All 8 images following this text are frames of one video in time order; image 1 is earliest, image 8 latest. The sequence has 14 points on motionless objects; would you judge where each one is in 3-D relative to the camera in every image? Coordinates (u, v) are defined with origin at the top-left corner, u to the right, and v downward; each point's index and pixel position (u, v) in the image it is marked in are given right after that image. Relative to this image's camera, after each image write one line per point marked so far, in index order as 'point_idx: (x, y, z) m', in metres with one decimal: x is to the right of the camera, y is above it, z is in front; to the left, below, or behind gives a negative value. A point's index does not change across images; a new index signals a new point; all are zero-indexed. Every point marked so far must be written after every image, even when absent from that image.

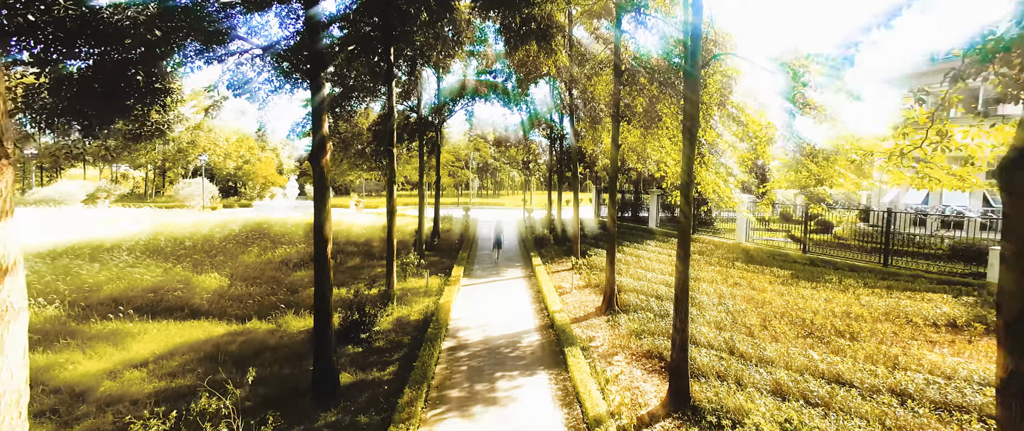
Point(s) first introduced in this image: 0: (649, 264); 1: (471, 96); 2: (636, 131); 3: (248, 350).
0: (+4.1, -1.5, +13.1) m
1: (-1.6, +4.4, +16.6) m
2: (+3.2, +2.1, +11.3) m
3: (-3.8, -1.9, +6.4) m
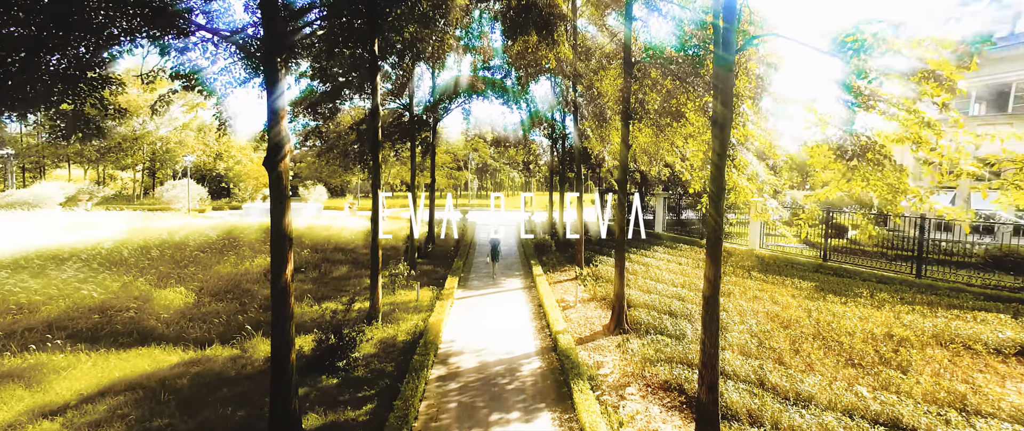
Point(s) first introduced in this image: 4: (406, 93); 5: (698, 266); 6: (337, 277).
0: (+4.0, -1.7, +12.2) m
1: (-1.6, +4.3, +15.7) m
2: (+3.2, +2.0, +10.4) m
3: (-3.9, -2.1, +5.5) m
4: (-3.3, +3.9, +14.1) m
5: (+5.6, -1.6, +13.3) m
6: (-4.5, -1.6, +11.4) m
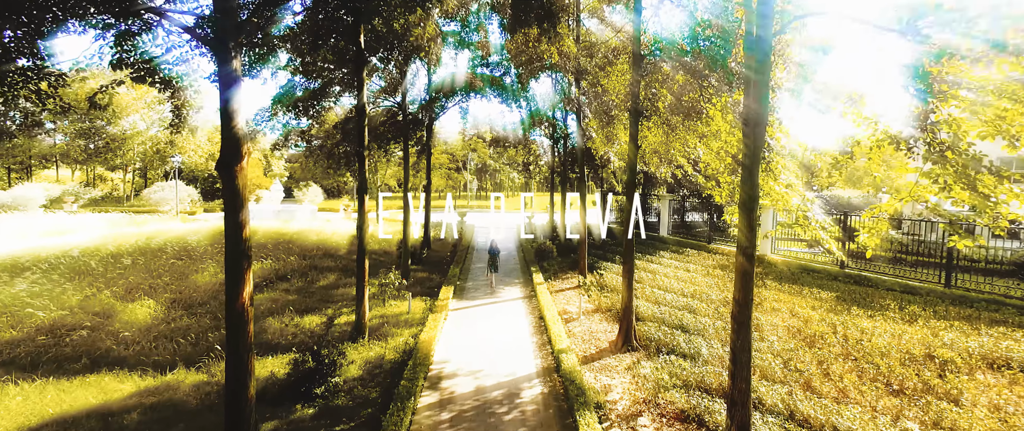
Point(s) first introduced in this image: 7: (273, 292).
0: (+4.0, -1.8, +11.5) m
1: (-1.6, +4.2, +15.0) m
2: (+3.1, +1.9, +9.7) m
3: (-3.9, -2.2, +4.8) m
4: (-3.4, +3.8, +13.4) m
5: (+5.6, -1.7, +12.6) m
6: (-4.5, -1.7, +10.7) m
7: (-5.3, -1.7, +9.9) m
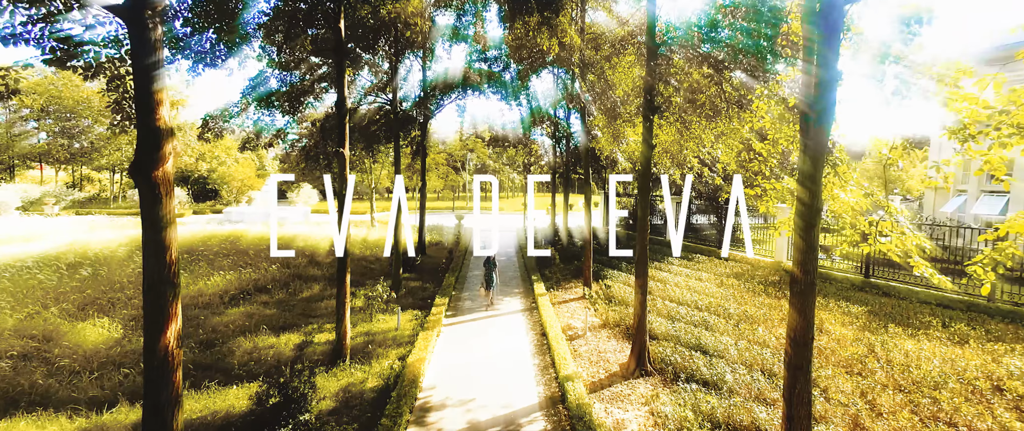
0: (+4.0, -1.9, +10.6) m
1: (-1.6, +4.0, +14.1) m
2: (+3.1, +1.7, +8.8) m
3: (-3.9, -2.3, +3.9) m
4: (-3.4, +3.7, +12.5) m
5: (+5.5, -1.8, +11.8) m
6: (-4.5, -1.8, +9.8) m
7: (-5.3, -1.8, +9.0) m
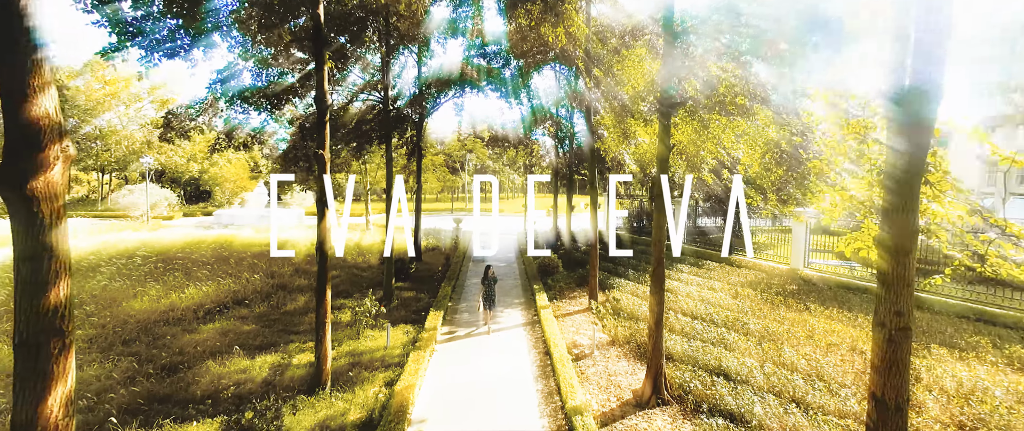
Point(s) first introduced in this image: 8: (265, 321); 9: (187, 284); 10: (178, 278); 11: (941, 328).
0: (+4.0, -2.1, +9.8) m
1: (-1.6, +3.9, +13.4) m
2: (+3.1, +1.6, +8.0) m
3: (-3.9, -2.5, +3.1) m
4: (-3.4, +3.5, +11.7) m
5: (+5.6, -2.0, +11.0) m
6: (-4.5, -1.9, +9.0) m
7: (-5.3, -1.9, +8.3) m
8: (-4.8, -2.0, +8.5) m
9: (-6.7, -1.4, +9.1) m
10: (-7.0, -1.3, +9.3) m
11: (+7.5, -2.0, +7.8) m
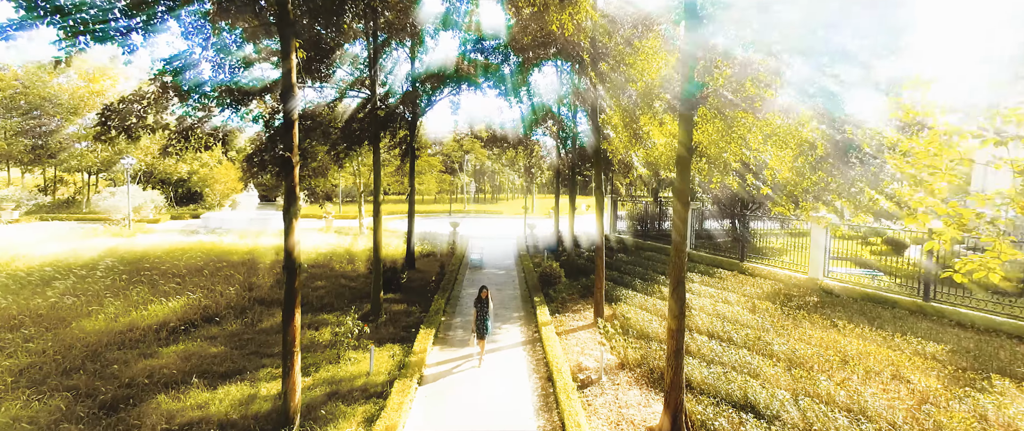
0: (+4.0, -2.2, +8.9) m
1: (-1.7, +3.8, +12.5) m
2: (+3.1, +1.5, +7.2) m
3: (-3.9, -2.6, +2.3) m
4: (-3.4, +3.4, +10.9) m
5: (+5.5, -2.1, +10.1) m
6: (-4.5, -2.1, +8.2) m
7: (-5.3, -2.1, +7.4) m
8: (-4.8, -2.2, +7.7) m
9: (-6.8, -1.6, +8.3) m
10: (-7.0, -1.5, +8.4) m
11: (+7.4, -2.1, +6.9) m
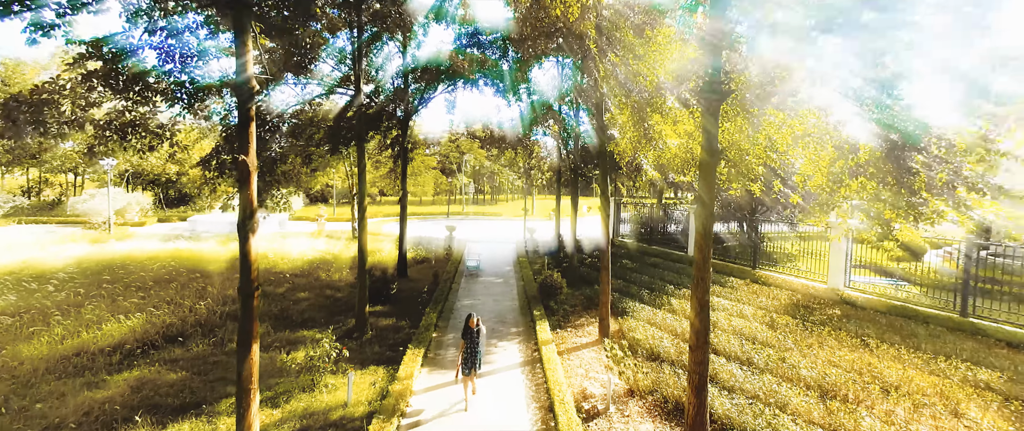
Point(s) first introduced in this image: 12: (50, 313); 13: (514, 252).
0: (+3.9, -2.3, +8.1) m
1: (-1.7, +3.6, +11.7) m
2: (+3.0, +1.3, +6.3) m
3: (-4.0, -2.7, +1.5) m
4: (-3.4, +3.2, +10.0) m
5: (+5.5, -2.3, +9.3) m
6: (-4.6, -2.2, +7.3) m
7: (-5.4, -2.2, +6.6) m
8: (-4.8, -2.3, +6.9) m
9: (-6.8, -1.7, +7.5) m
10: (-7.1, -1.6, +7.6) m
11: (+7.4, -2.3, +6.1) m
12: (-7.5, -1.6, +7.2) m
13: (+0.1, -1.5, +17.4) m
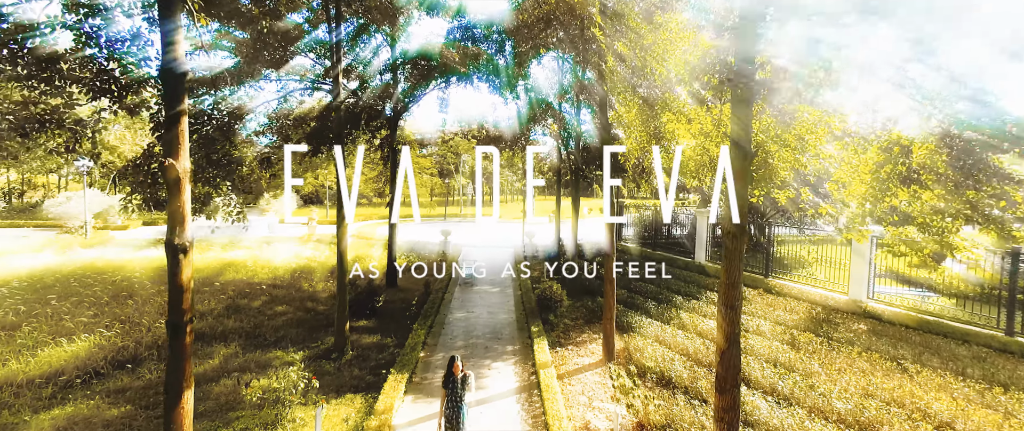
0: (+3.8, -2.5, +7.3) m
1: (-1.8, +3.5, +10.8) m
2: (+3.0, +1.2, +5.5) m
3: (-4.1, -2.9, +0.6) m
4: (-3.5, +3.1, +9.2) m
5: (+5.4, -2.4, +8.4) m
6: (-4.7, -2.4, +6.5) m
7: (-5.5, -2.4, +5.7) m
8: (-4.9, -2.4, +6.0) m
9: (-6.9, -1.8, +6.6) m
10: (-7.2, -1.8, +6.7) m
11: (+7.3, -2.4, +5.2) m
12: (-7.6, -1.7, +6.4) m
13: (0.0, -1.6, +16.6) m
